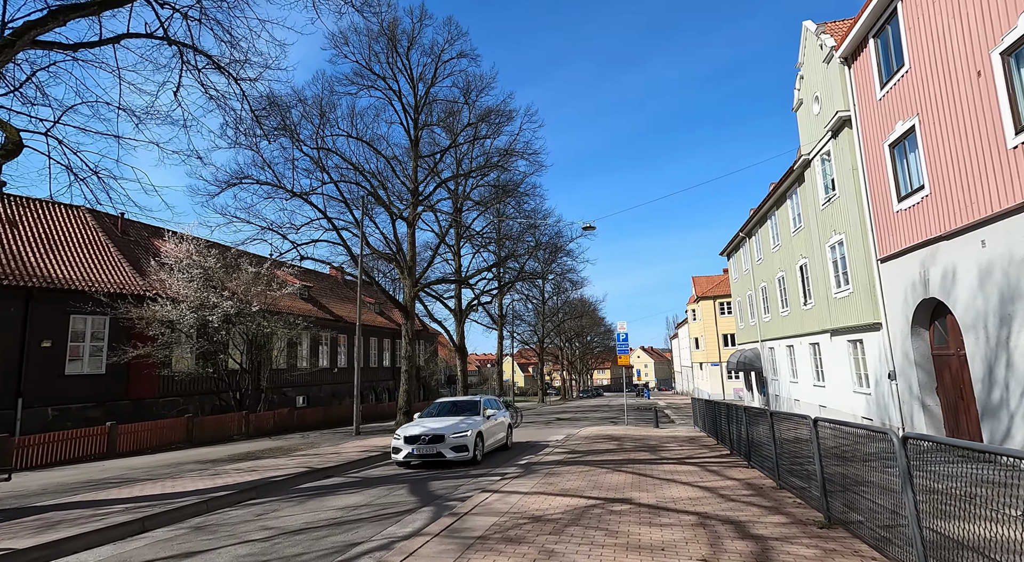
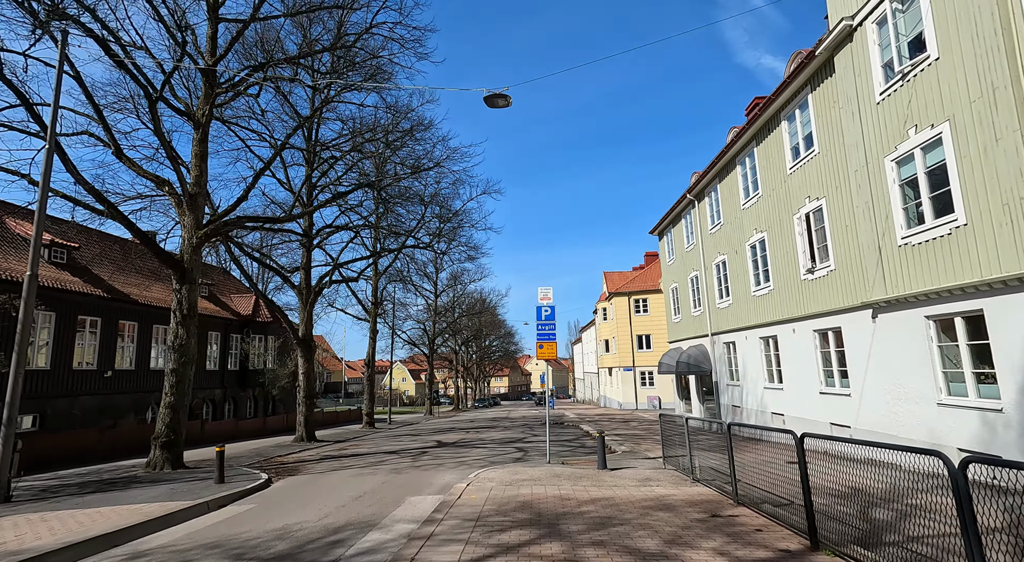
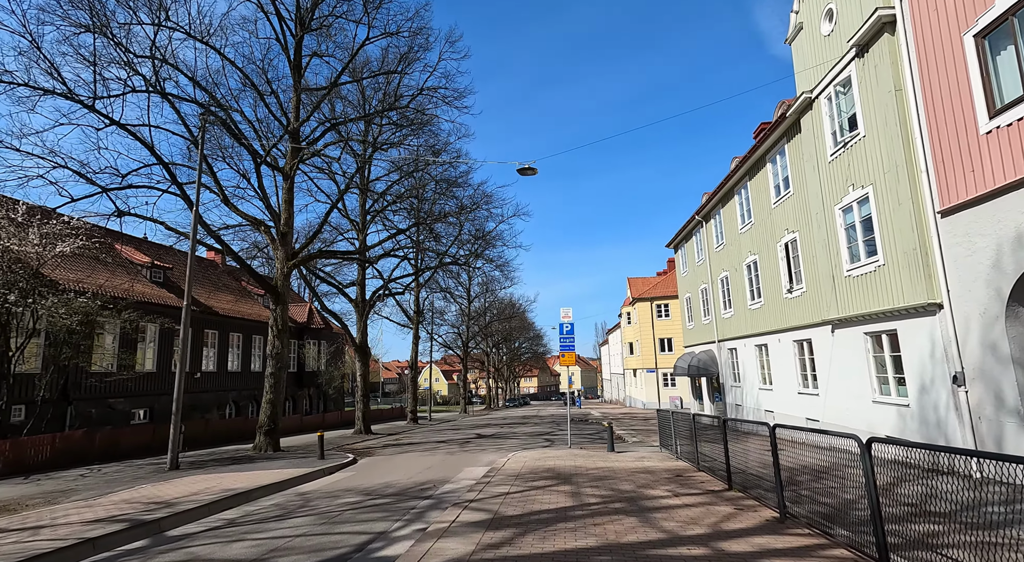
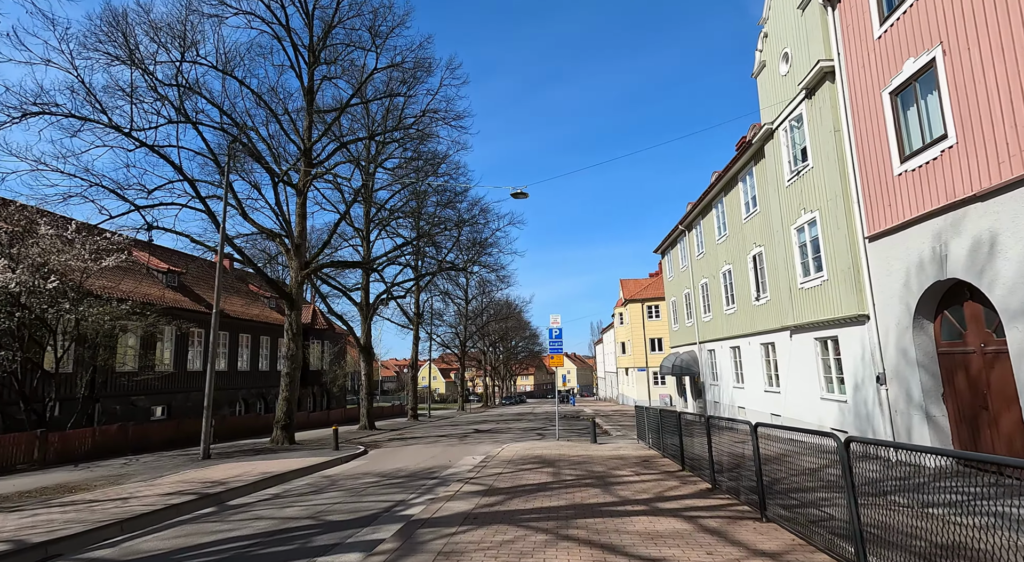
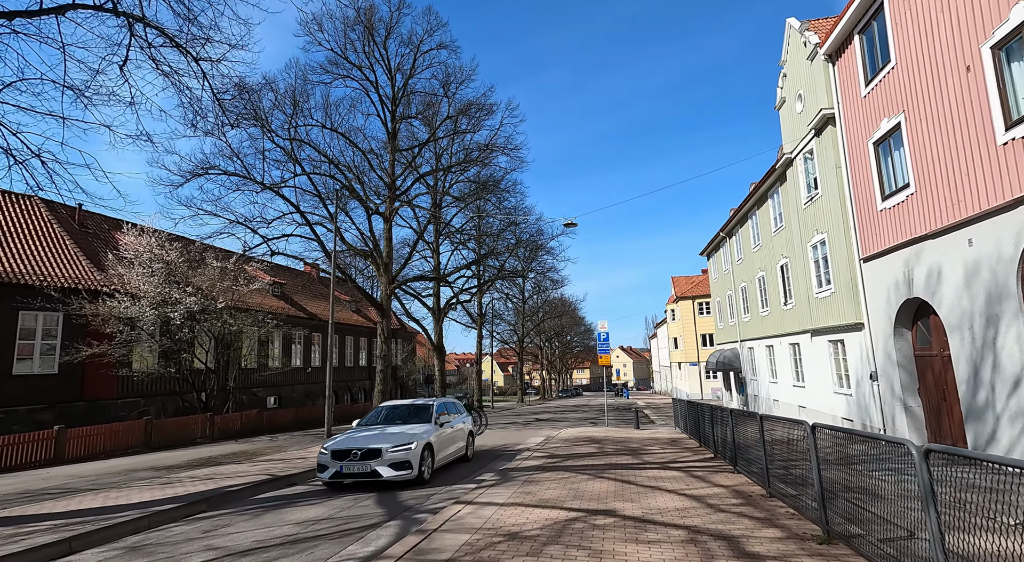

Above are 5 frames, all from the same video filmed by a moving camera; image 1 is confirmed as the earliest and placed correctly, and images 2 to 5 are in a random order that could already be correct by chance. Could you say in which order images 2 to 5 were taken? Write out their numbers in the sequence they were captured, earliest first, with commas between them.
5, 4, 3, 2
